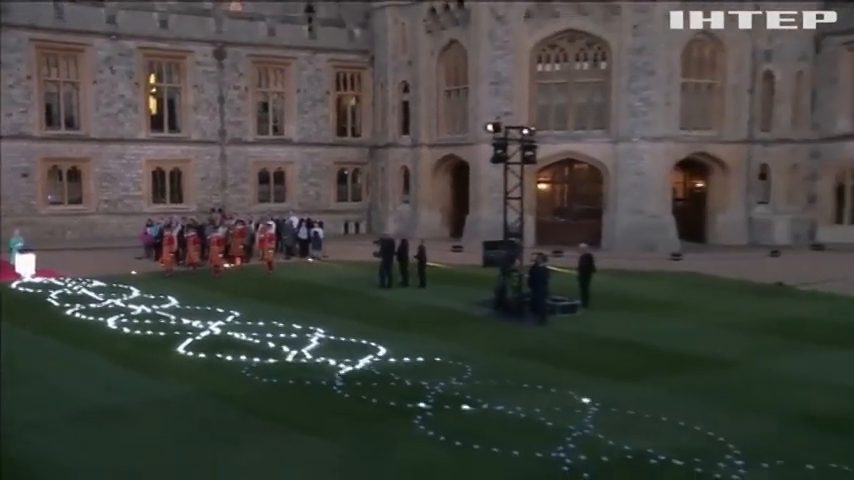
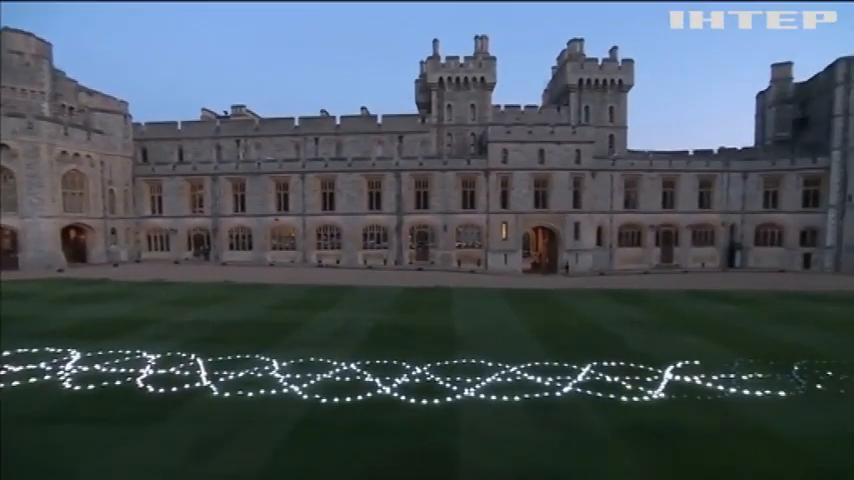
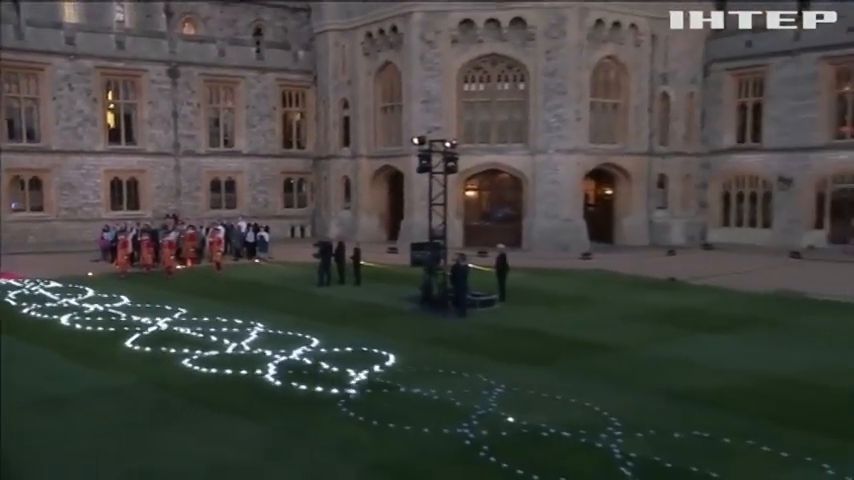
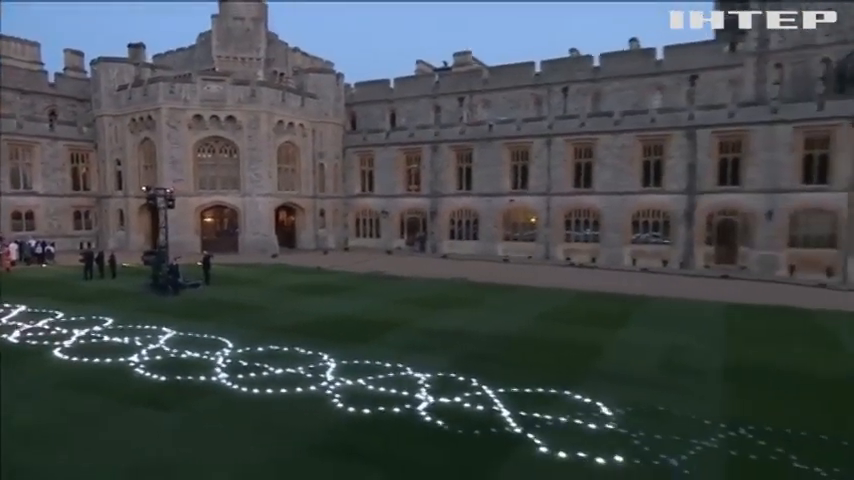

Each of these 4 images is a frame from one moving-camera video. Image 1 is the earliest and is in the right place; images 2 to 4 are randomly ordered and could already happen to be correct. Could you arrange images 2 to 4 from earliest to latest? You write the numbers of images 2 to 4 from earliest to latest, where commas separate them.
3, 4, 2
